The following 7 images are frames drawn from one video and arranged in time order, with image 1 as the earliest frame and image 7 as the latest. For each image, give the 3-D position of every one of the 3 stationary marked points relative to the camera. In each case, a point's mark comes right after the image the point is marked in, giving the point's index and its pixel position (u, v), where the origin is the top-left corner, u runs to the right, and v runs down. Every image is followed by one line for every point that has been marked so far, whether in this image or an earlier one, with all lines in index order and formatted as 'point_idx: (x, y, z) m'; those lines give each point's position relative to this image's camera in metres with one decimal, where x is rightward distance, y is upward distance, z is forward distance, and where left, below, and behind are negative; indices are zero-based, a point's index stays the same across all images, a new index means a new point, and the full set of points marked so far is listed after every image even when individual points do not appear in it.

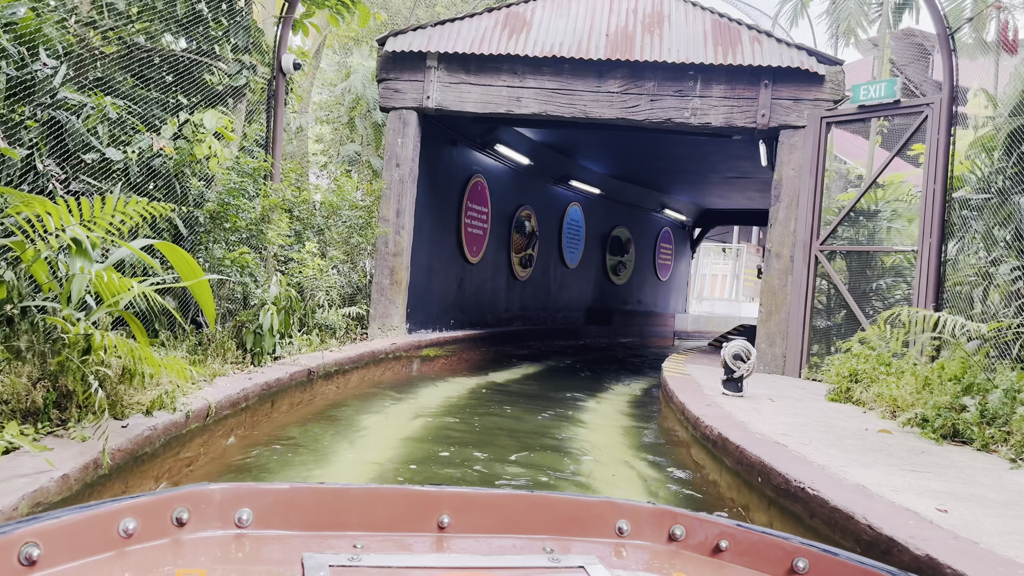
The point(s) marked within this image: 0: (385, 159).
0: (-1.3, +1.3, +7.8) m
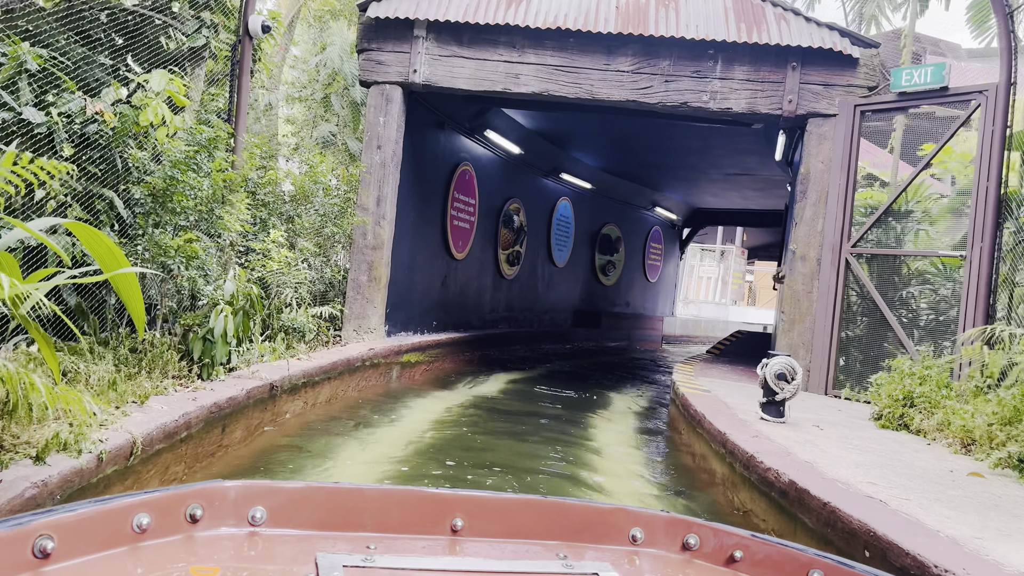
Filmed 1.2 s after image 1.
0: (-1.3, +1.3, +6.9) m
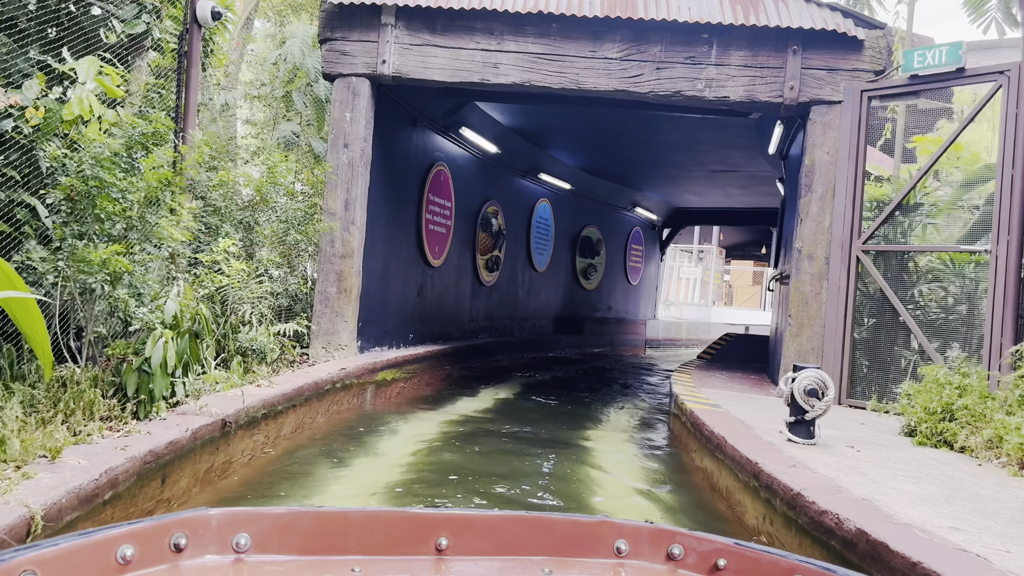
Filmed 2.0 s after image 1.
0: (-1.5, +1.2, +6.3) m
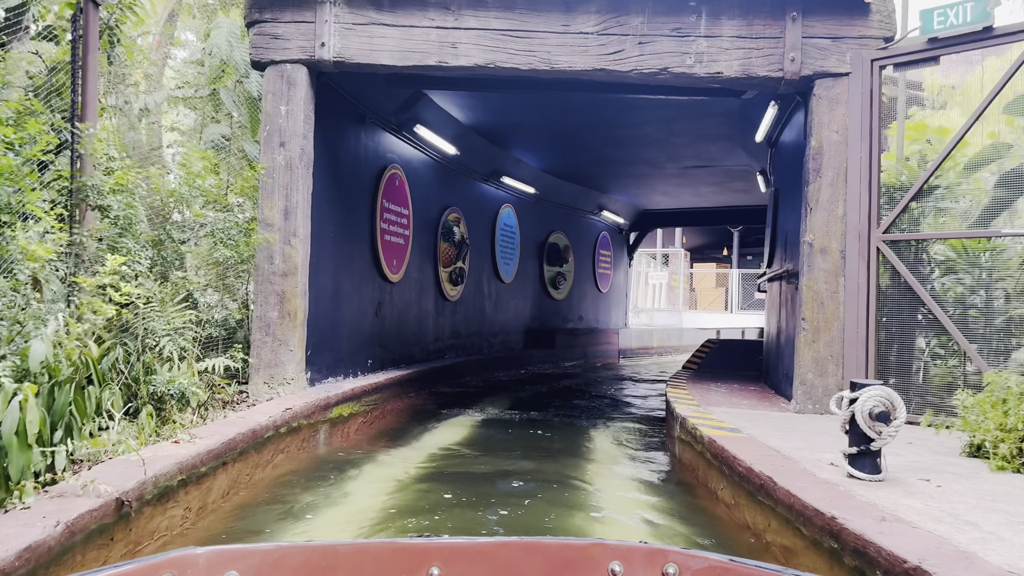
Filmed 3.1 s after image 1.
0: (-1.7, +1.0, +5.4) m
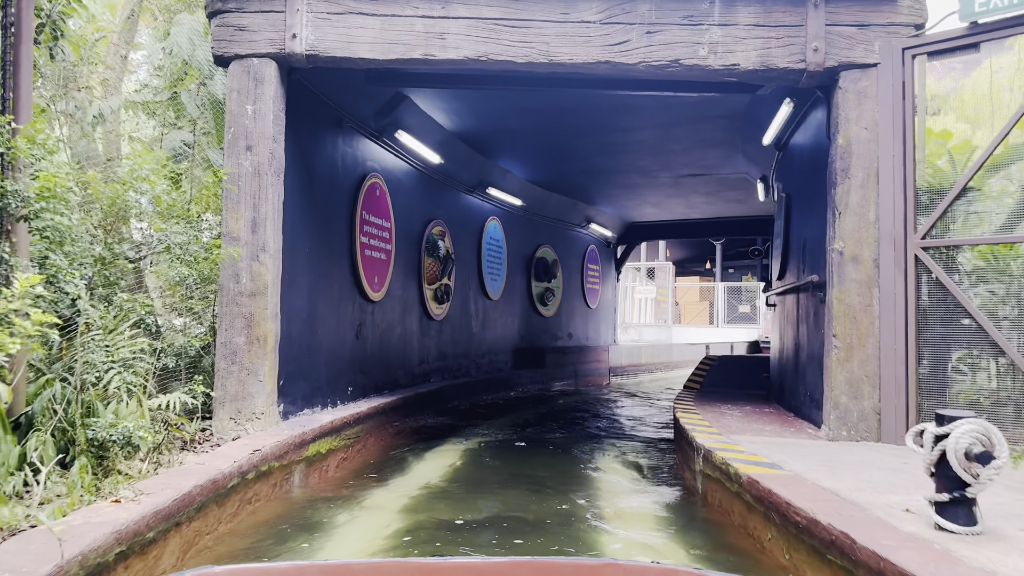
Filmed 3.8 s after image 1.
0: (-1.7, +0.9, +4.8) m
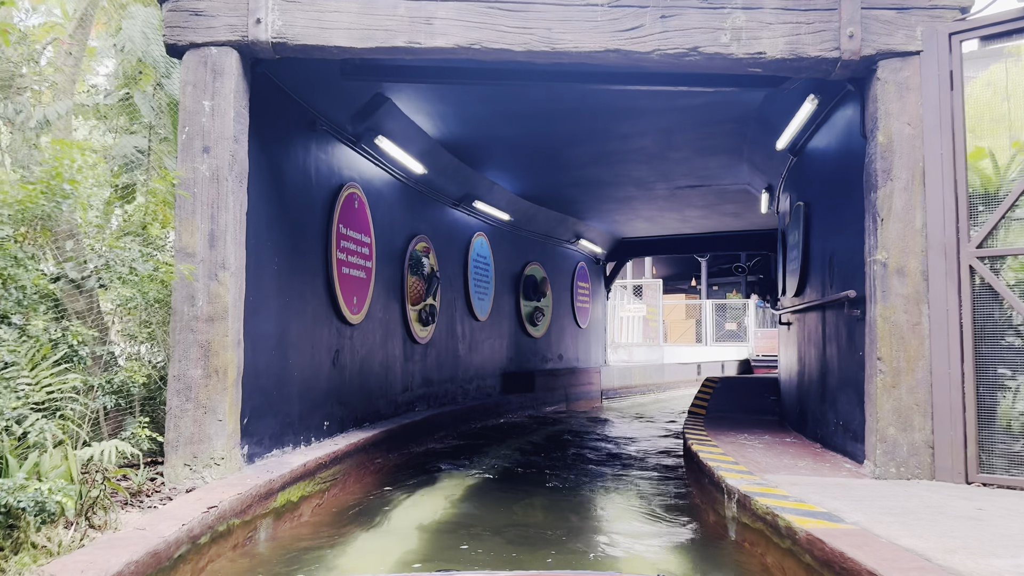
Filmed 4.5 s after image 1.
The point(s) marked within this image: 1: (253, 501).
0: (-1.7, +0.8, +4.2) m
1: (-1.3, -1.1, +3.9) m
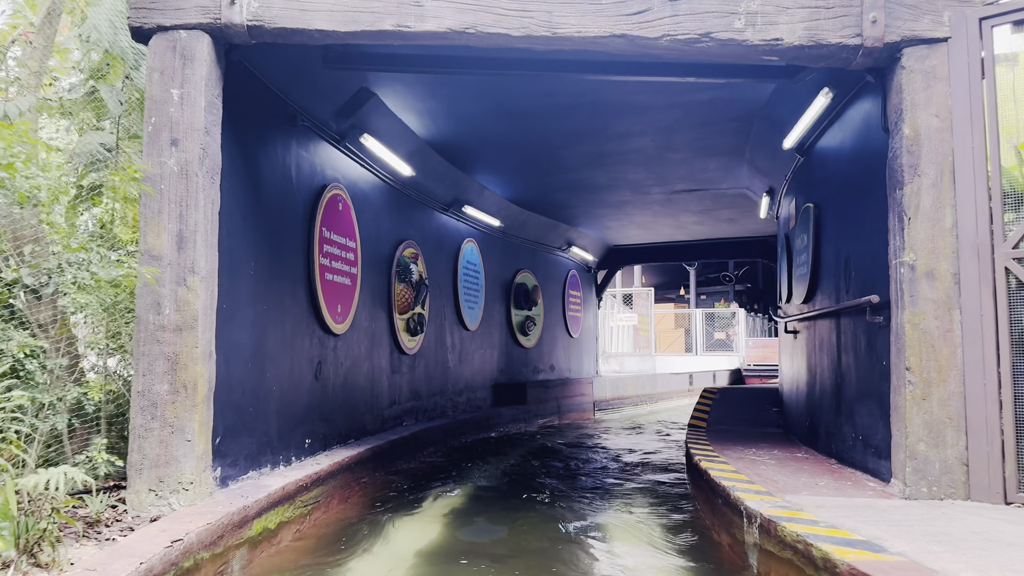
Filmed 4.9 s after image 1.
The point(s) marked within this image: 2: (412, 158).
0: (-1.8, +0.8, +3.8) m
1: (-1.3, -1.1, +3.5) m
2: (-0.9, +1.1, +6.9) m
